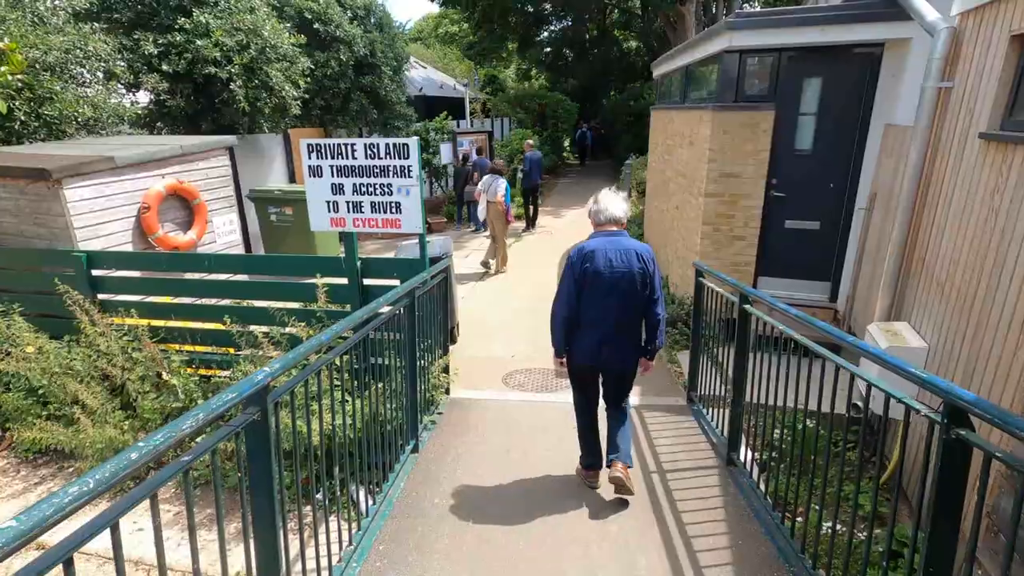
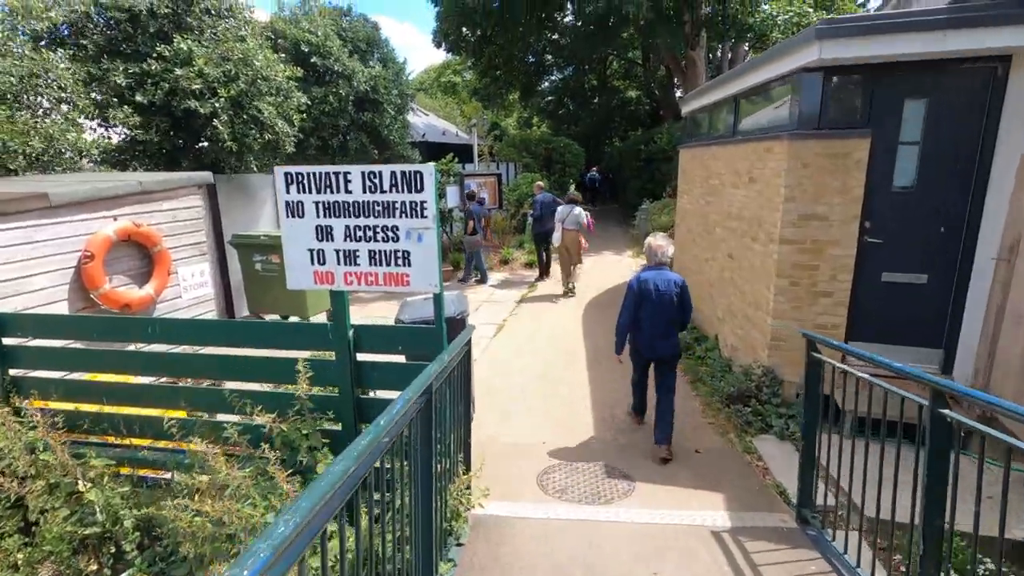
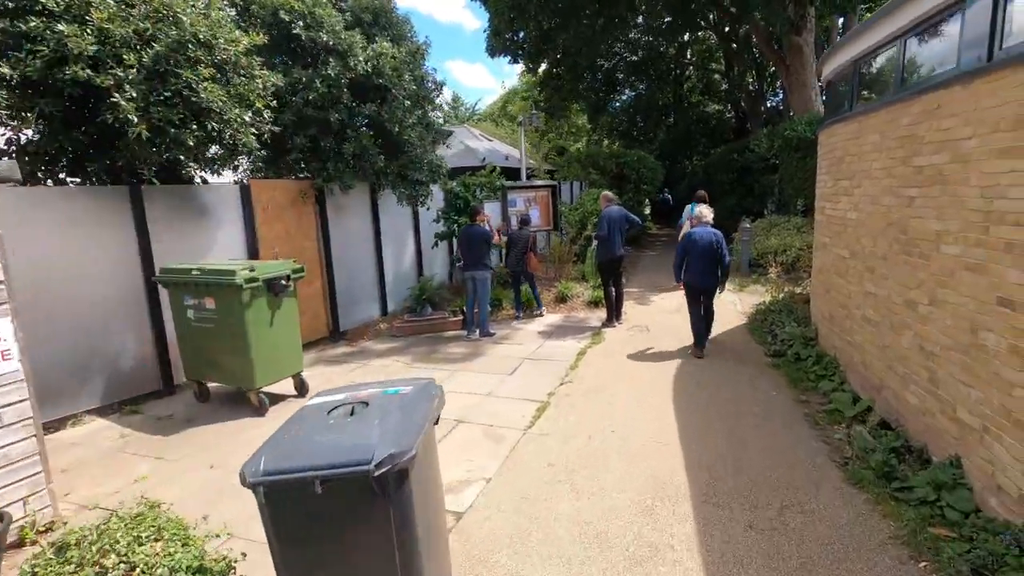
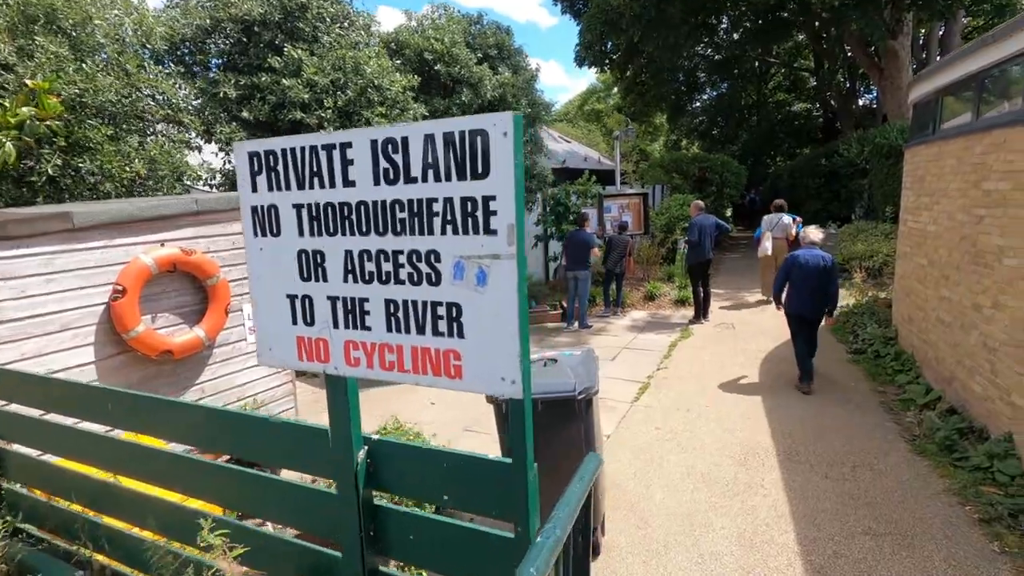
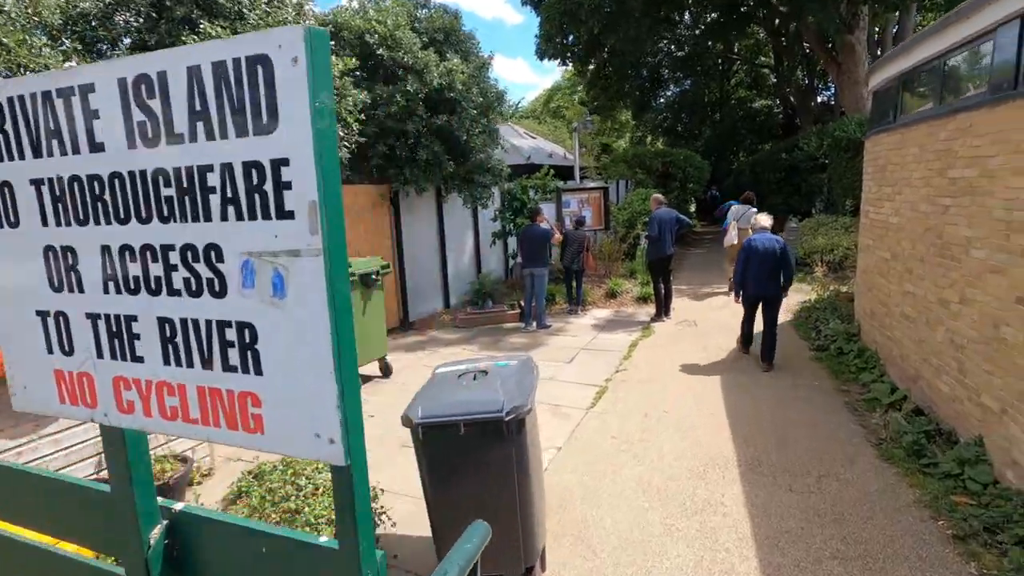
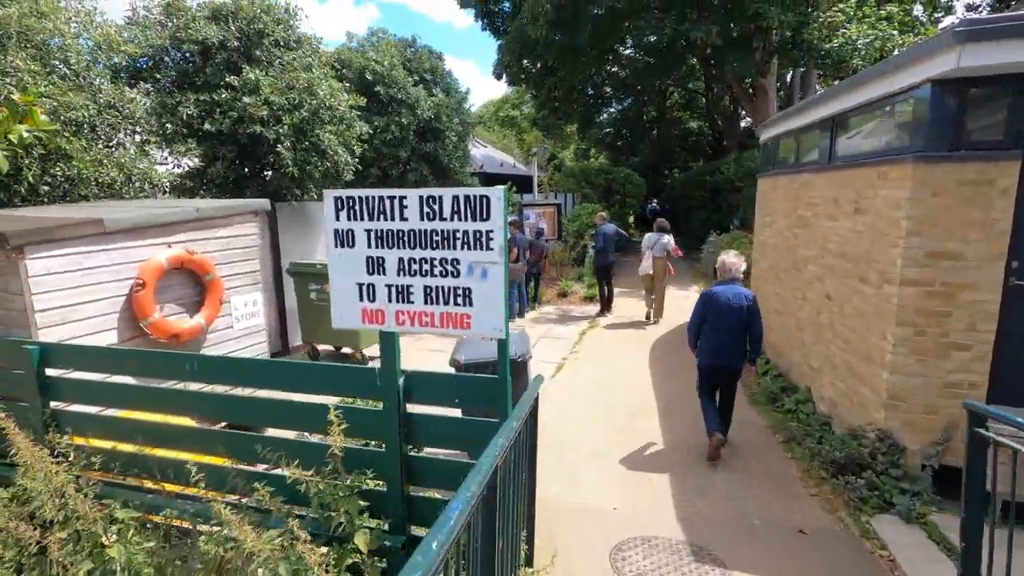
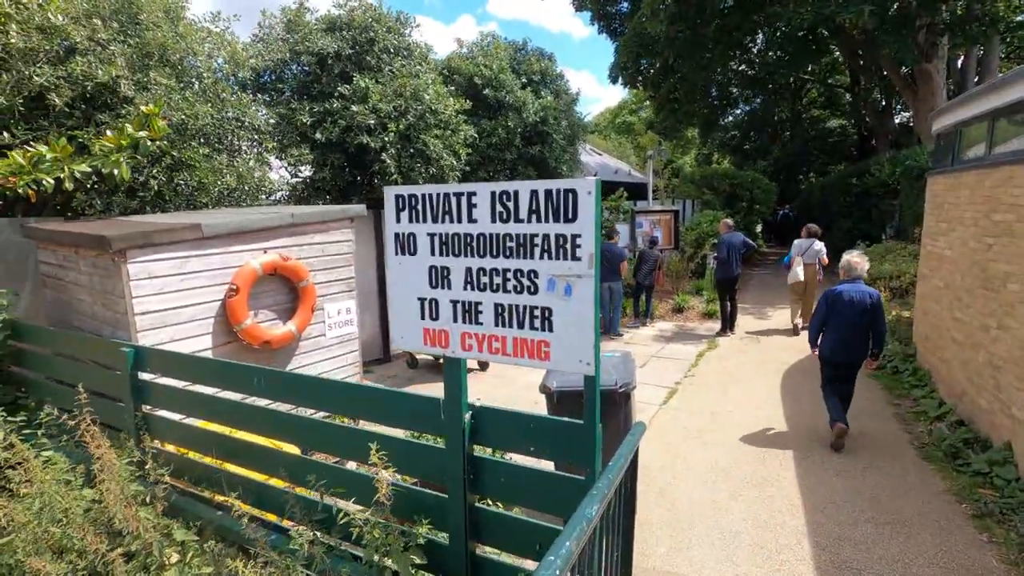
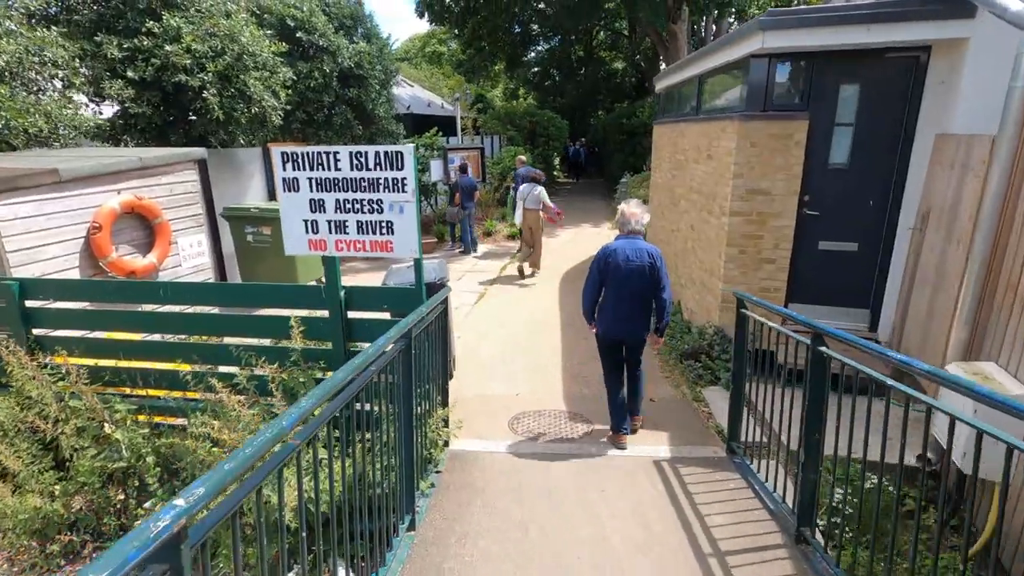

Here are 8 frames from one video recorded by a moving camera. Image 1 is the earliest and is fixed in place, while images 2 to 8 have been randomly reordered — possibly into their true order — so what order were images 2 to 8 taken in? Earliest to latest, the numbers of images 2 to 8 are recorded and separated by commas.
8, 2, 6, 7, 4, 5, 3
